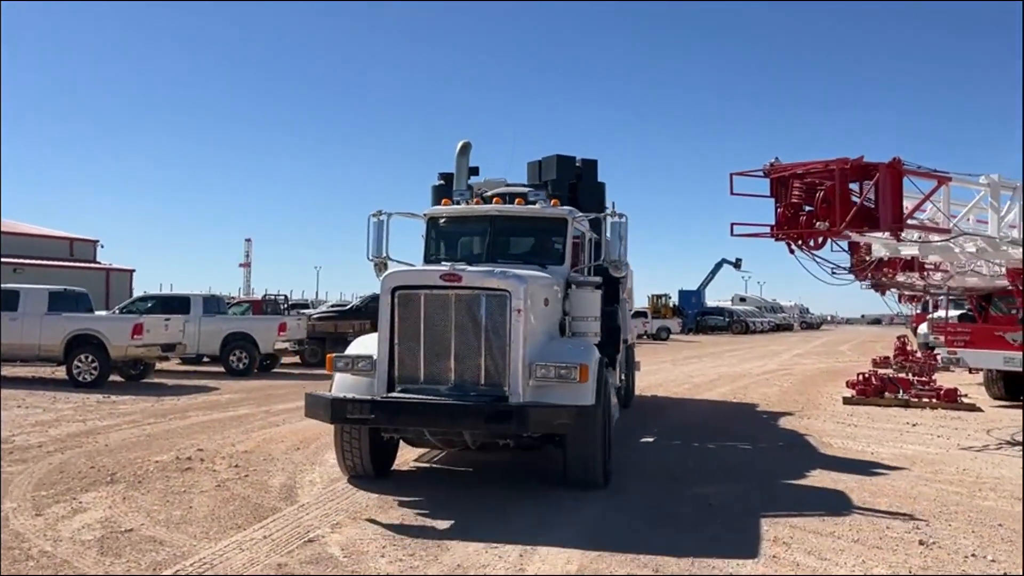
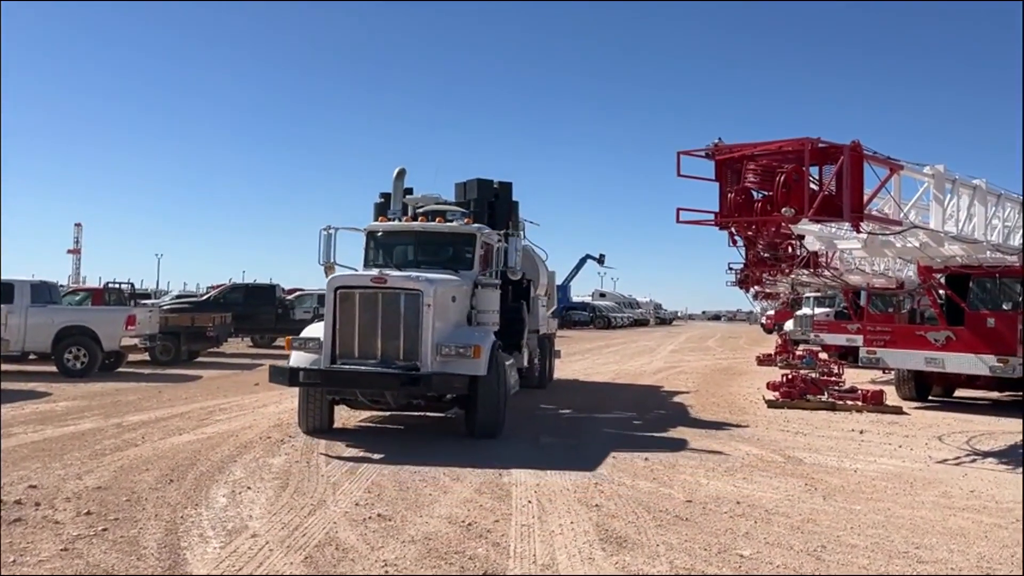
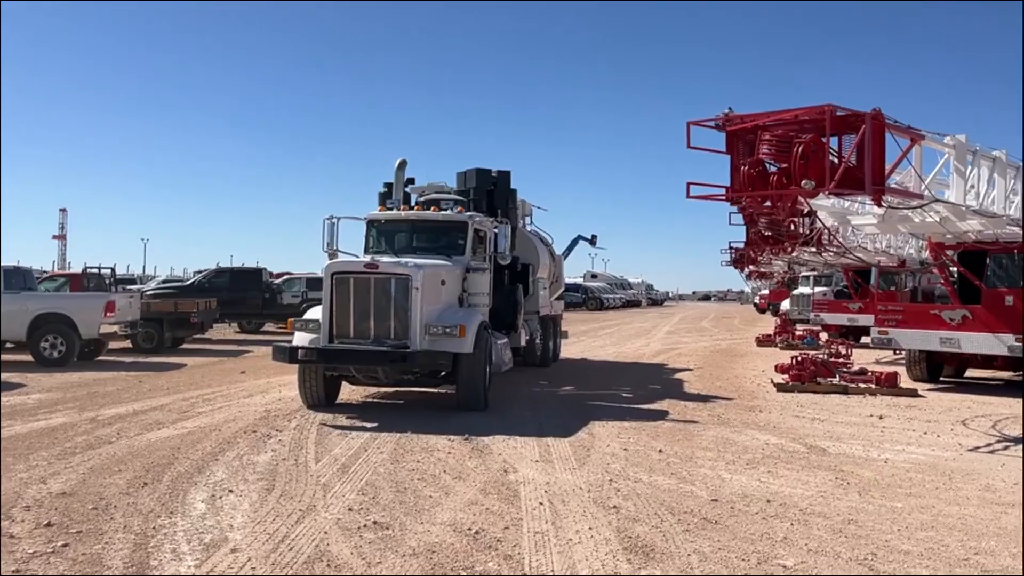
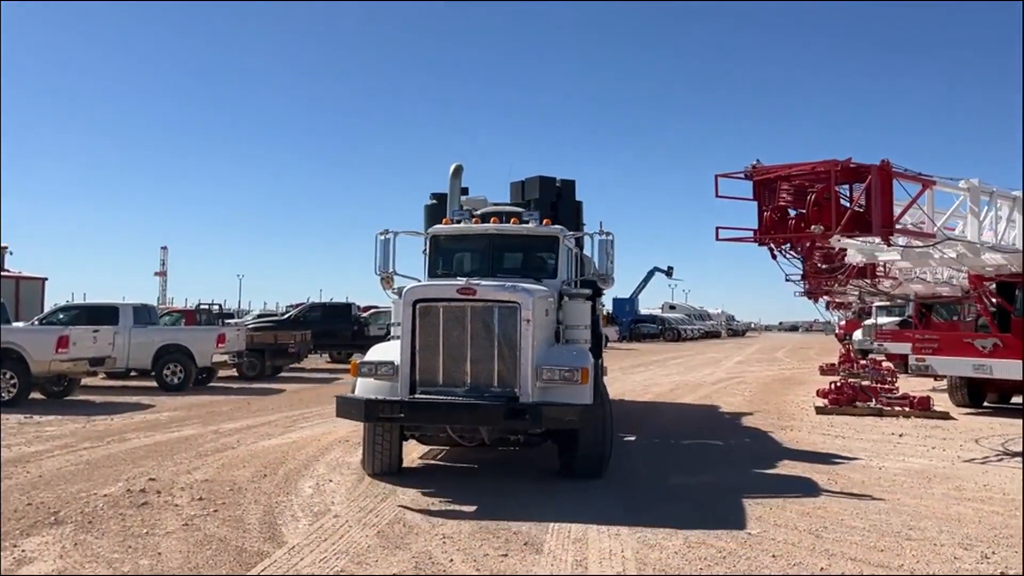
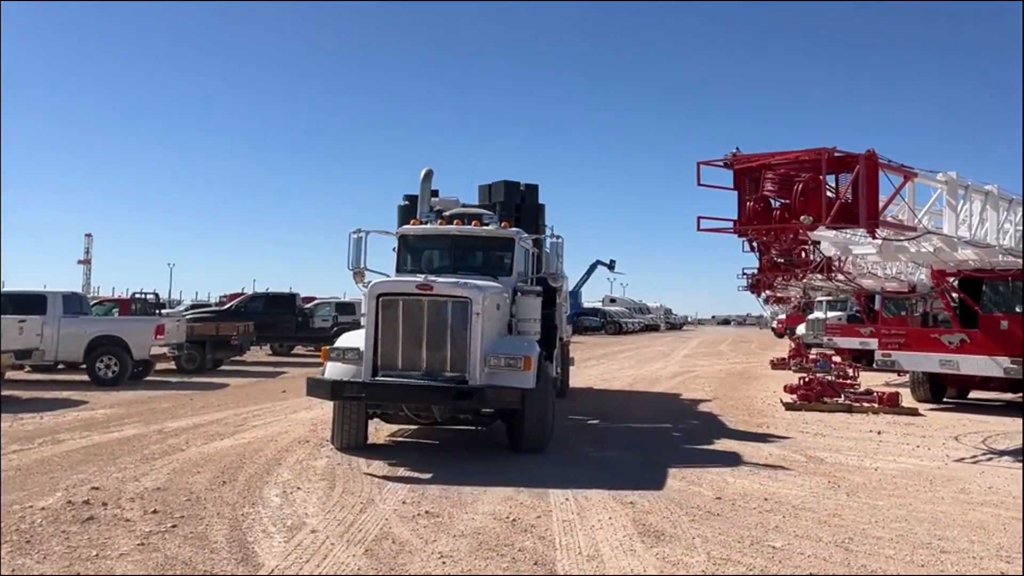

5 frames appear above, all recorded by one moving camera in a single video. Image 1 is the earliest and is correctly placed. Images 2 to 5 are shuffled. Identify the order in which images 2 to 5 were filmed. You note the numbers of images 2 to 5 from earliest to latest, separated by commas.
4, 5, 2, 3
